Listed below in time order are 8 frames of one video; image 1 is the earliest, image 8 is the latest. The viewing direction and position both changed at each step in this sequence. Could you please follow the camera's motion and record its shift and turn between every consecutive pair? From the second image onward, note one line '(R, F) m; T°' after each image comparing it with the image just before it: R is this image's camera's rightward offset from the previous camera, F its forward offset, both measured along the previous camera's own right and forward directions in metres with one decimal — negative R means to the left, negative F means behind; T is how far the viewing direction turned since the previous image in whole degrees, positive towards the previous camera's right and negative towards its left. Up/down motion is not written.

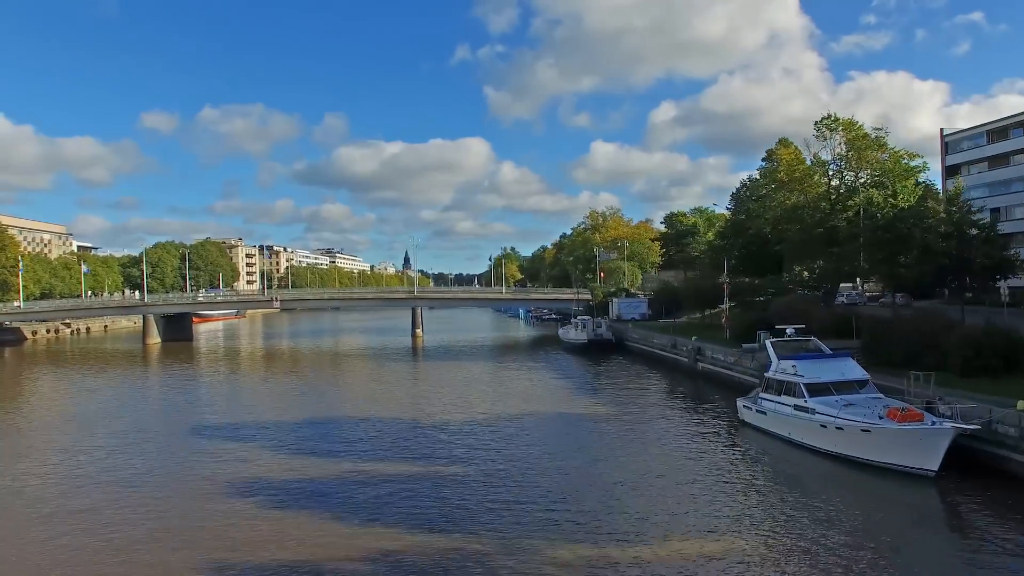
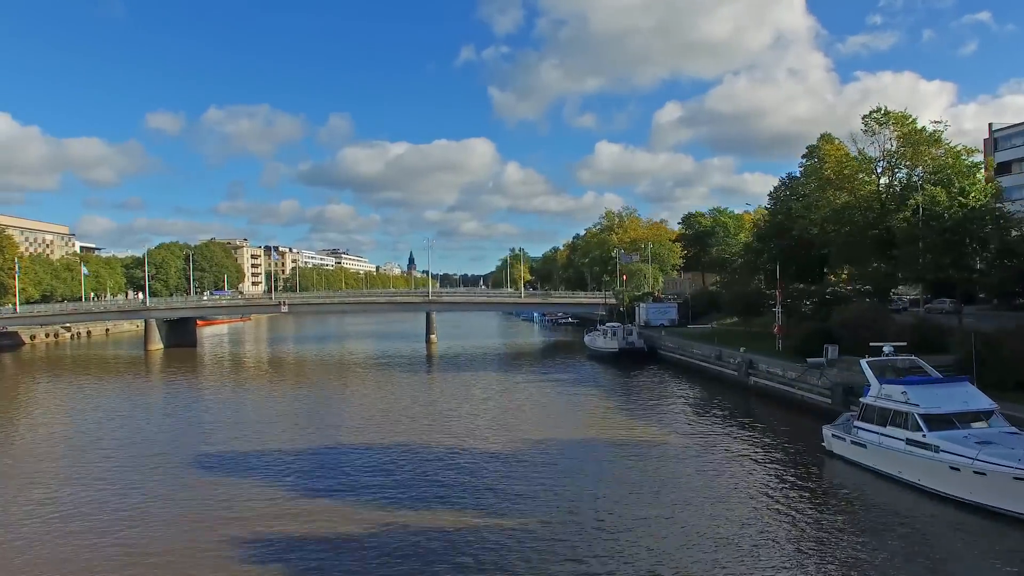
(-1.2, +3.3) m; 0°
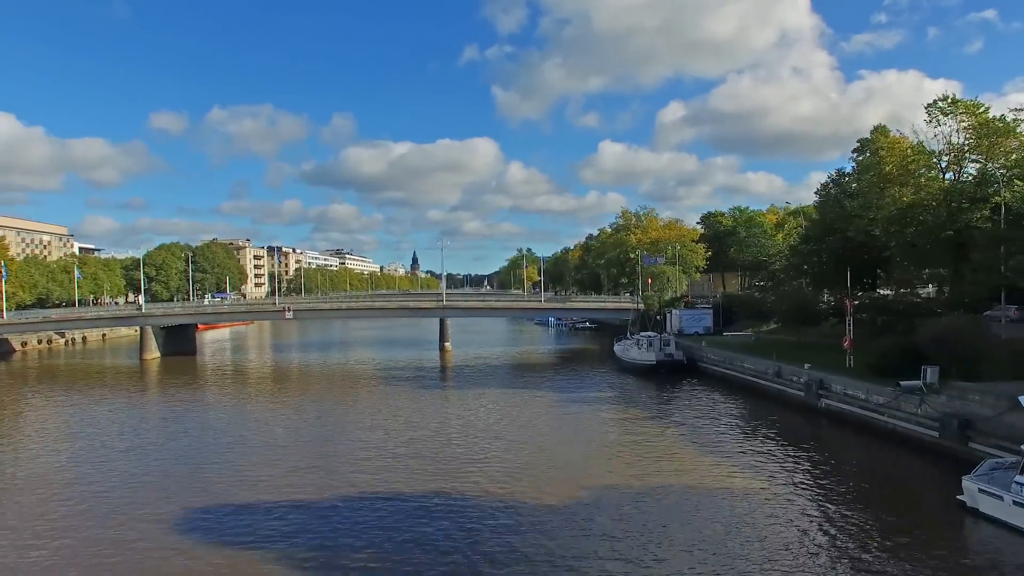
(-1.3, +4.2) m; 0°
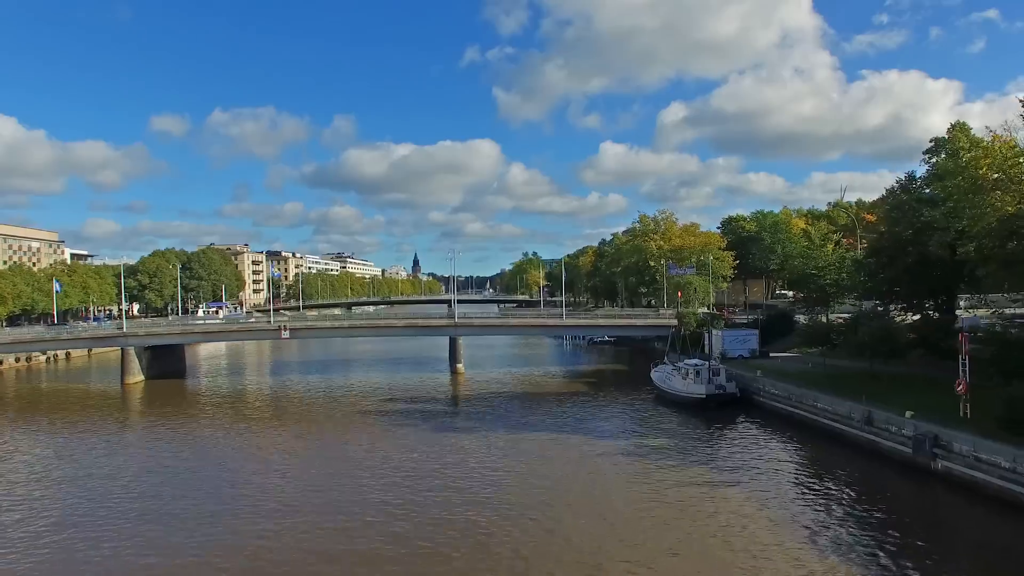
(-1.2, +5.8) m; 0°
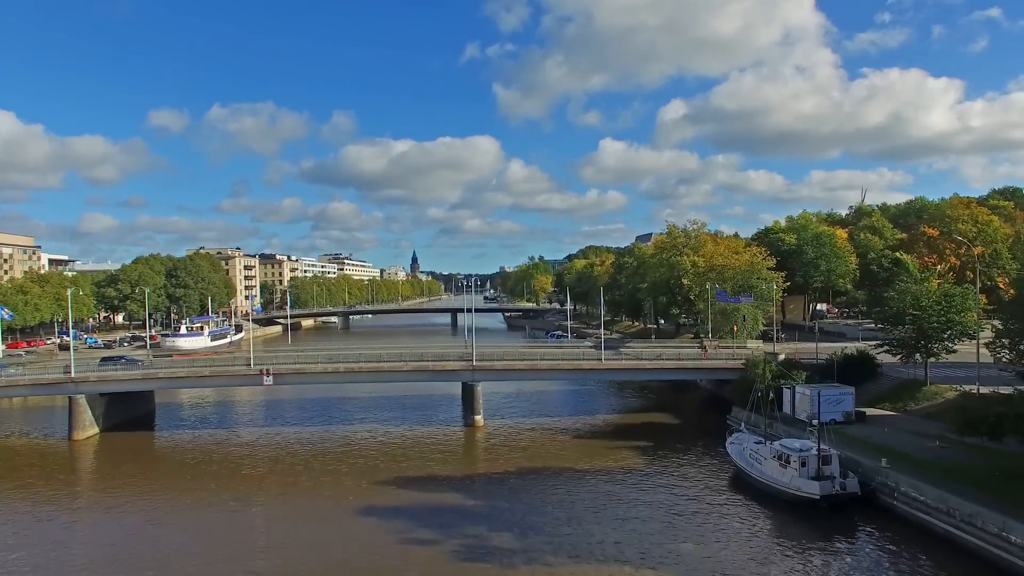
(-1.8, +9.8) m; 0°
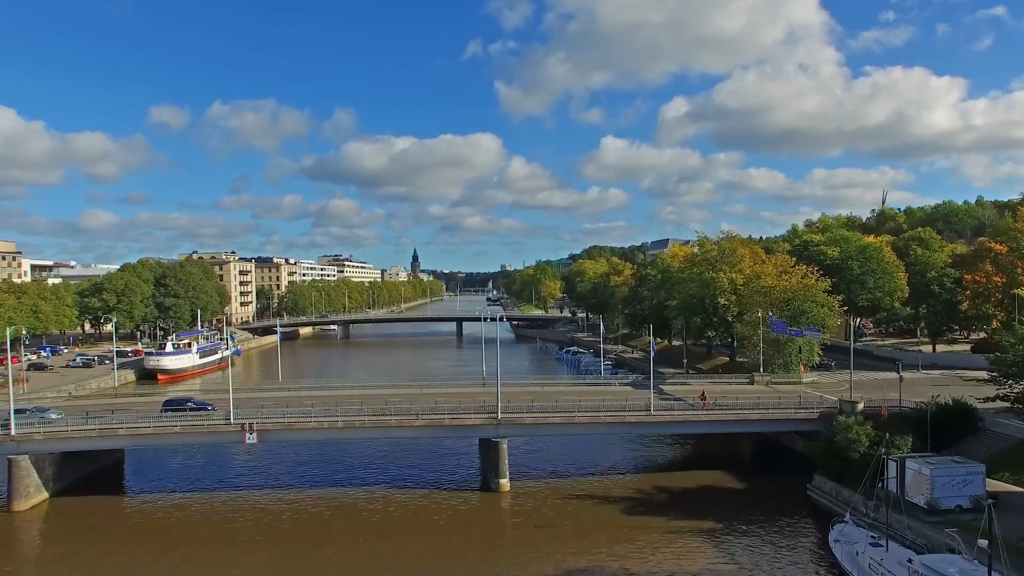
(-1.5, +8.2) m; 0°
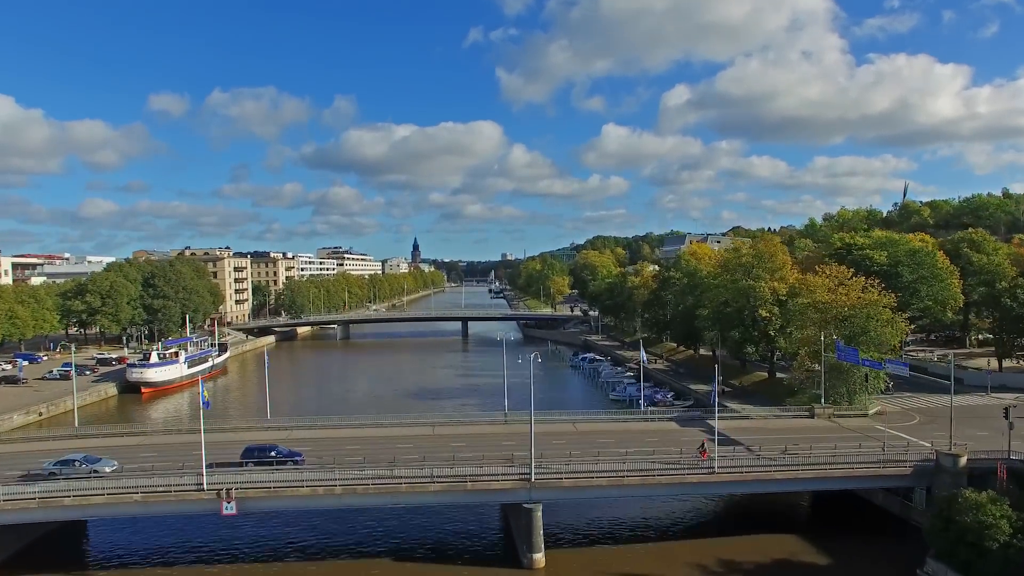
(-1.4, +7.5) m; 0°
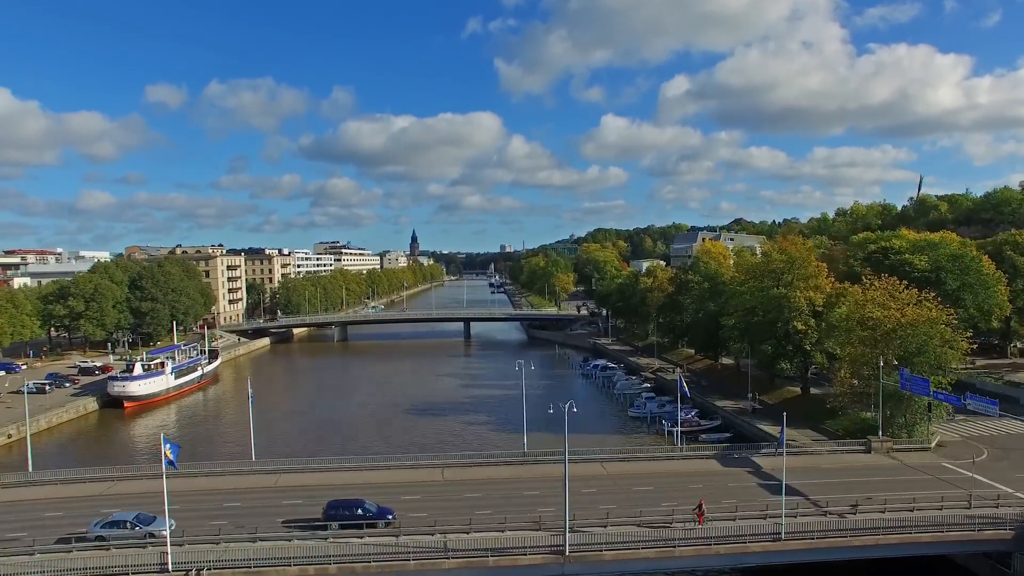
(-1.0, +5.8) m; 0°
